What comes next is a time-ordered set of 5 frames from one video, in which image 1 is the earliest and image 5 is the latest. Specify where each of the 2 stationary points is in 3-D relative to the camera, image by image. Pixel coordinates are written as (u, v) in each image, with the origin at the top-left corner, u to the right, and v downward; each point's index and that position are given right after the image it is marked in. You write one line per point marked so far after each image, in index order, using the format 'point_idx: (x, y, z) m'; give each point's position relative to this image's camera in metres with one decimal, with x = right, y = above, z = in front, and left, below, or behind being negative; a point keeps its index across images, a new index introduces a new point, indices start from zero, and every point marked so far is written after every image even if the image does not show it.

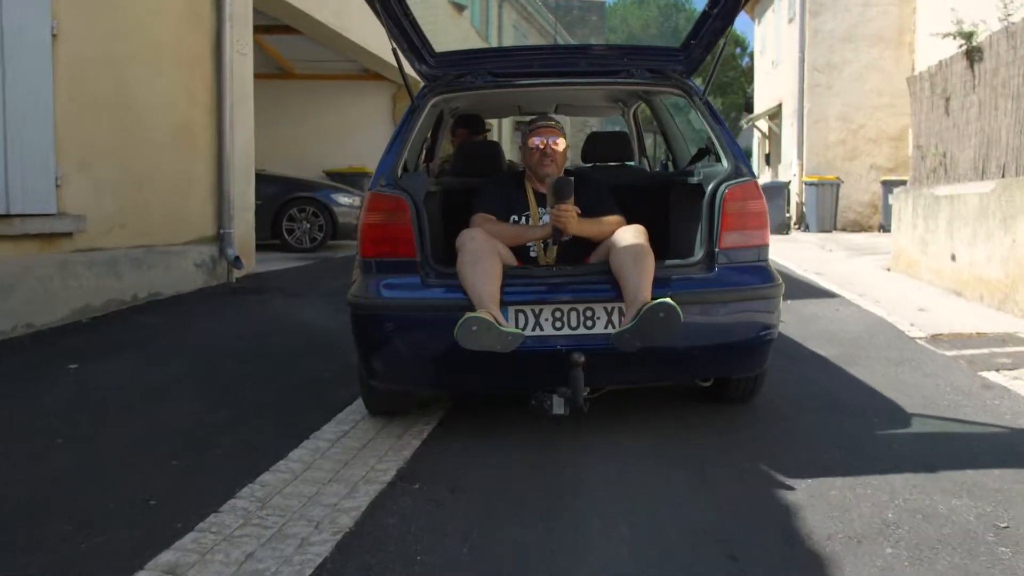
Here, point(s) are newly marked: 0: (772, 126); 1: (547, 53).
0: (+5.9, +3.6, +17.4) m
1: (+0.2, +1.4, +4.9) m
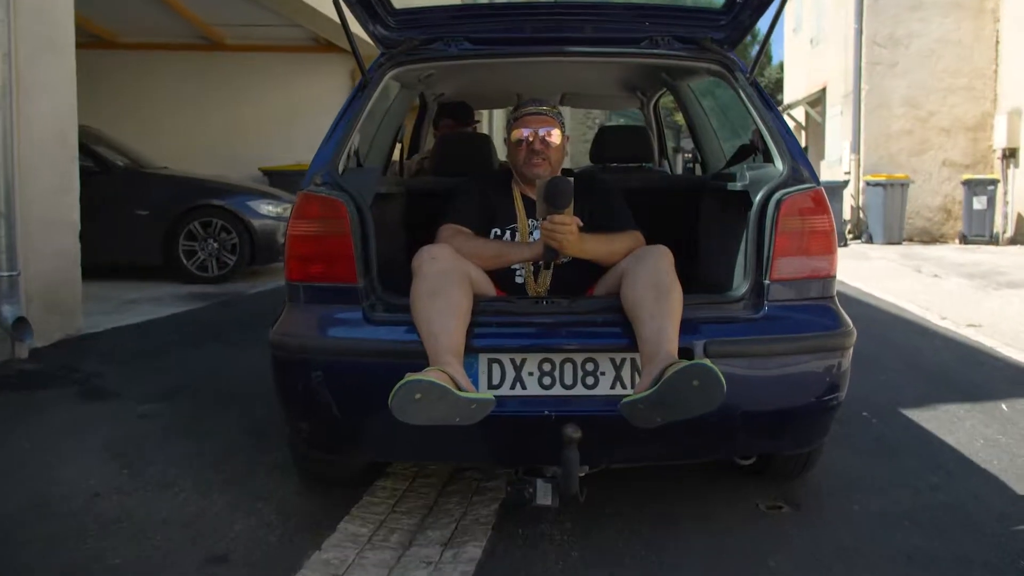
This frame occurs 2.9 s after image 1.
0: (+5.9, +3.5, +15.7) m
1: (+0.1, +1.2, +3.3) m
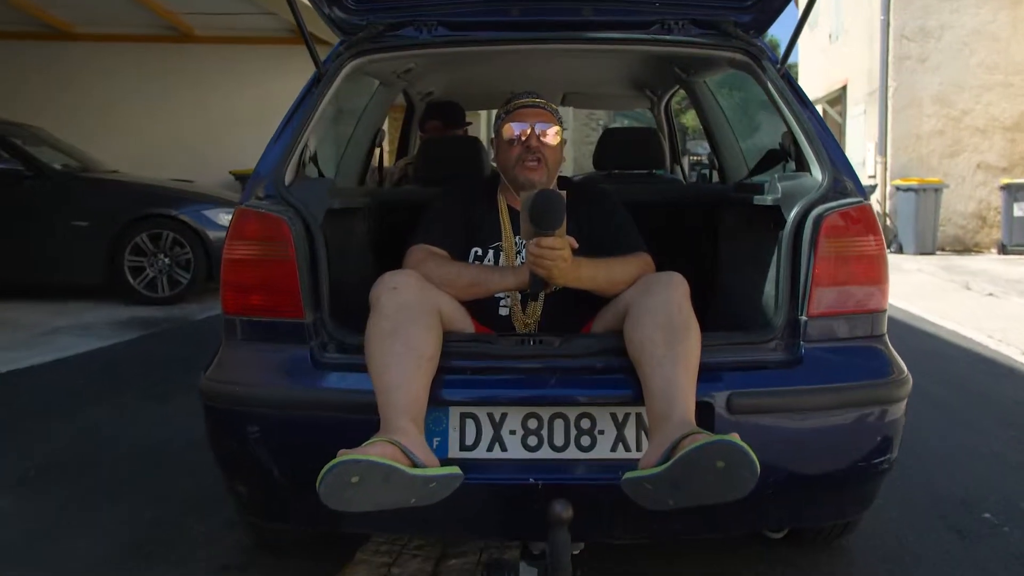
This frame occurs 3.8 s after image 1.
0: (+6.0, +3.4, +15.2) m
1: (+0.1, +1.1, +2.8) m
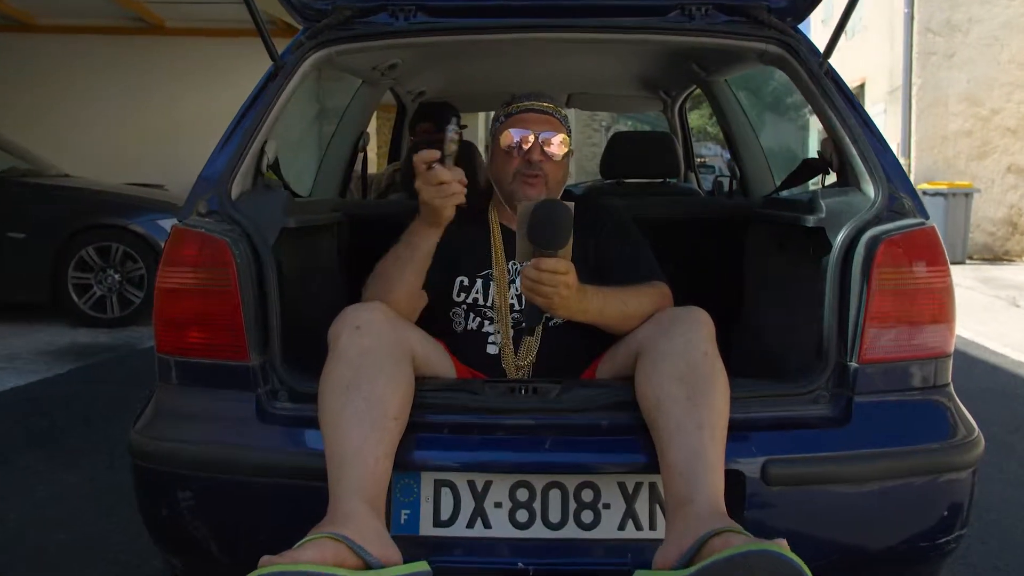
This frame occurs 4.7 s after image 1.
0: (+6.1, +3.3, +14.7) m
1: (+0.1, +1.0, +2.4) m
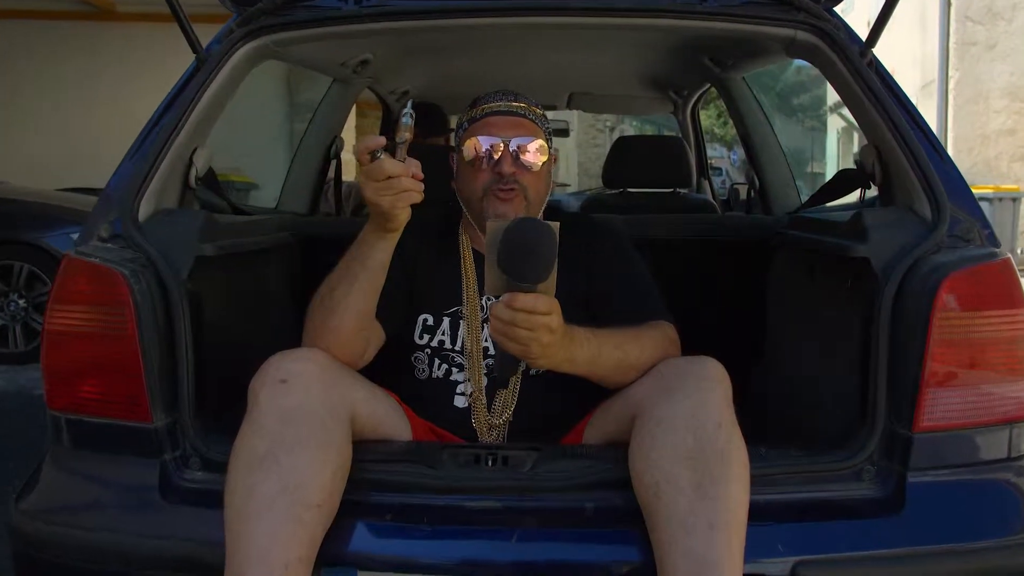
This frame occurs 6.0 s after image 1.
0: (+6.4, +3.3, +14.2) m
1: (0.0, +0.9, +2.0) m
